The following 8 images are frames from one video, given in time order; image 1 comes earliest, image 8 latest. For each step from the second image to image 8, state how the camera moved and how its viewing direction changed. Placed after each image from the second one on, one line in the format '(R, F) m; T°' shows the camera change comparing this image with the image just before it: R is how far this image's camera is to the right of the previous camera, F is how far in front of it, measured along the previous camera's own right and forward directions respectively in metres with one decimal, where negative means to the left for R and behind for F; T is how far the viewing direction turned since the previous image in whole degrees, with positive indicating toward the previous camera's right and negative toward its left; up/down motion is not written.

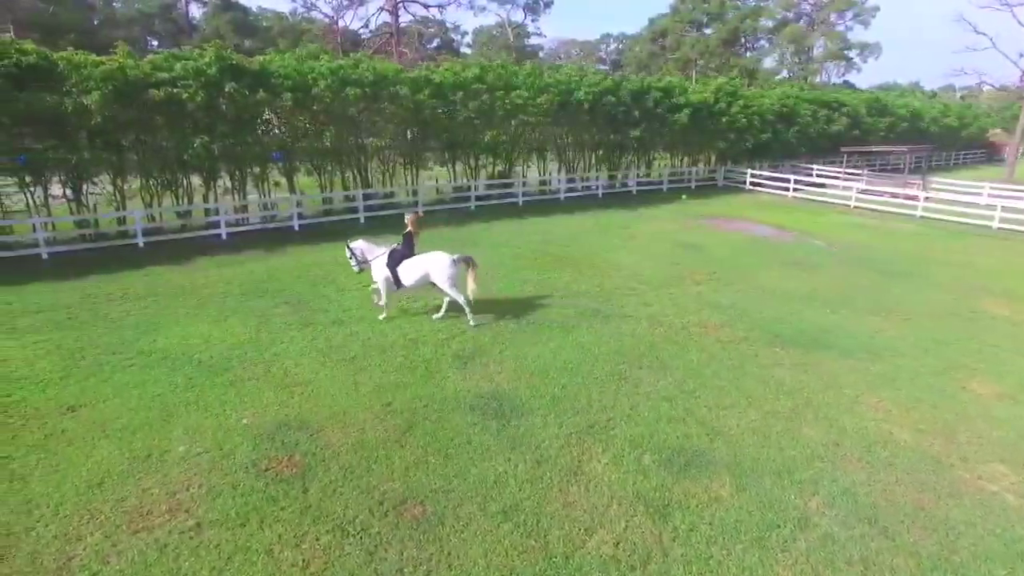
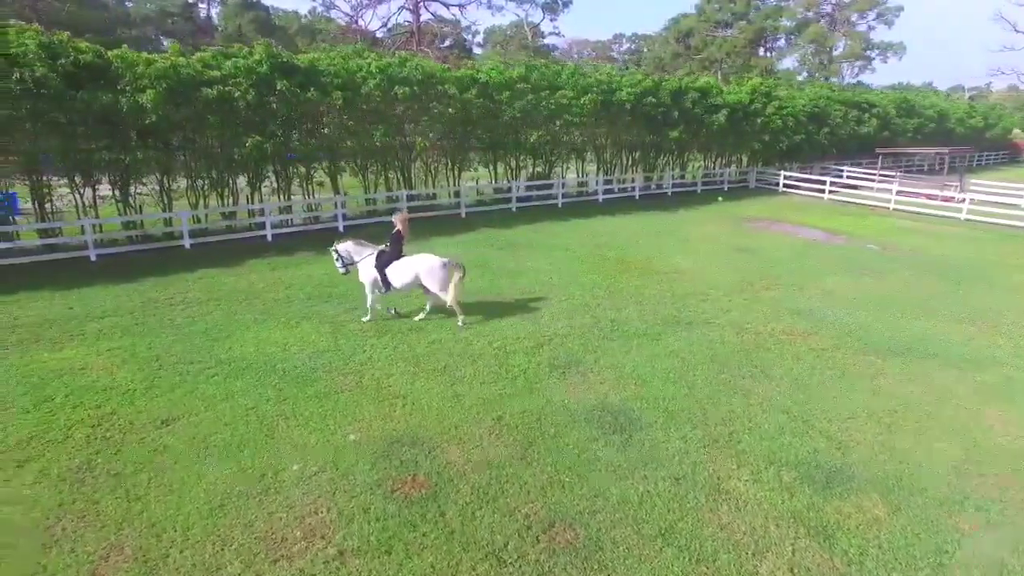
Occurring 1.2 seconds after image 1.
(-1.4, +0.4) m; 0°
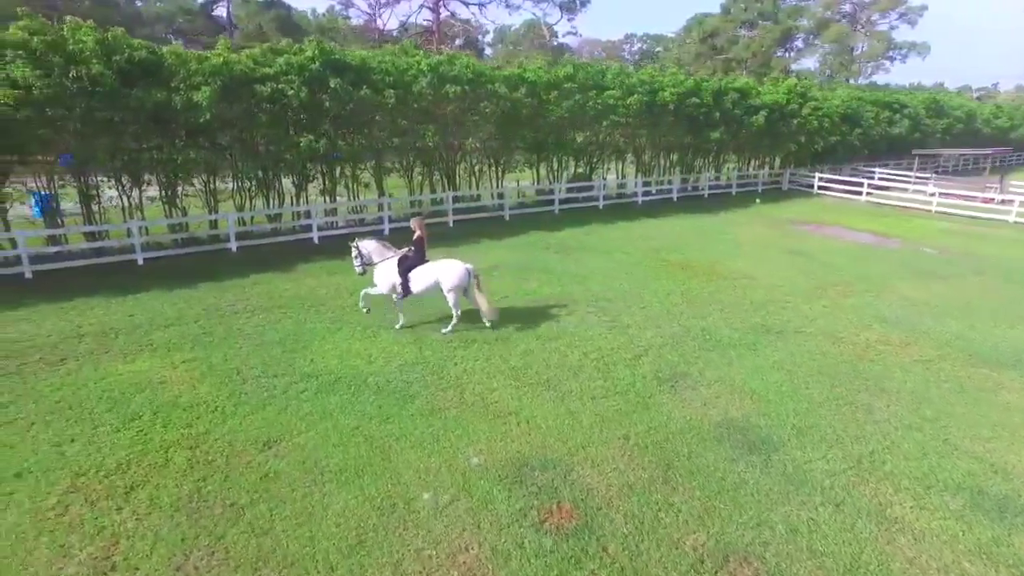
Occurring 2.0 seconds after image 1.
(-1.5, +0.5) m; 0°
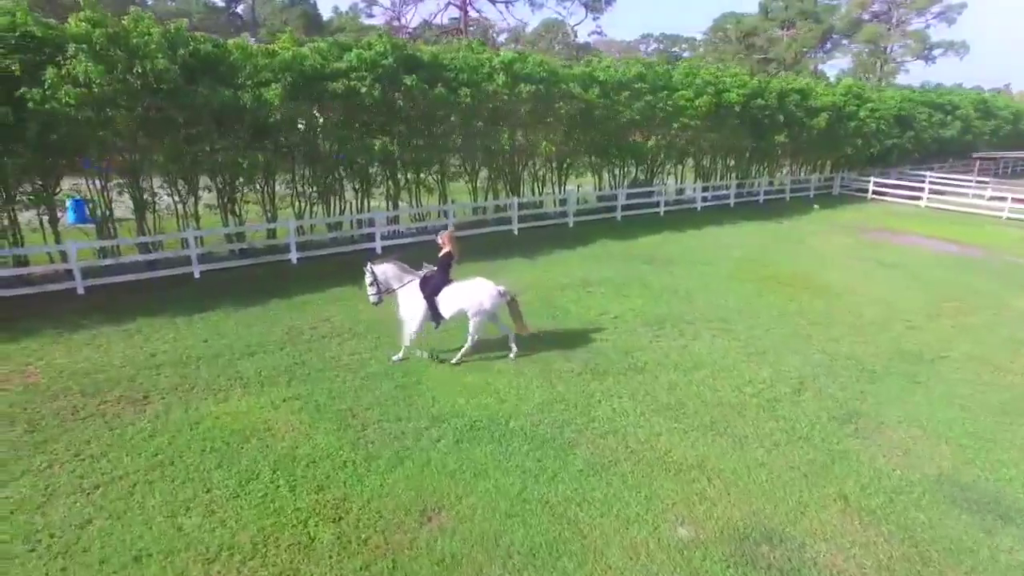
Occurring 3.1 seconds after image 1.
(-1.9, +1.2) m; 0°
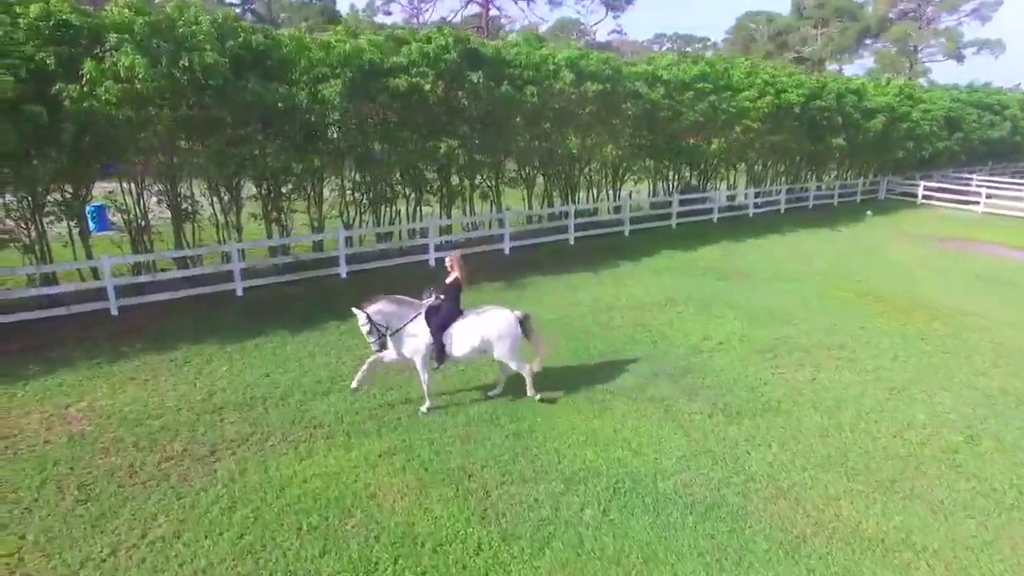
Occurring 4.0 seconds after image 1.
(-1.4, +1.3) m; 0°
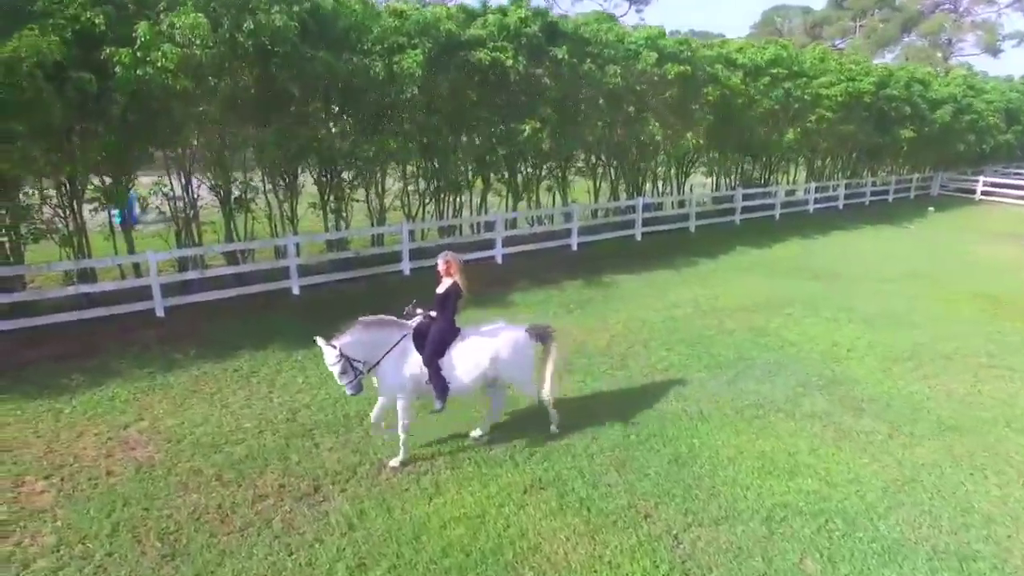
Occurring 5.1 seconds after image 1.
(-1.4, +1.2) m; 0°
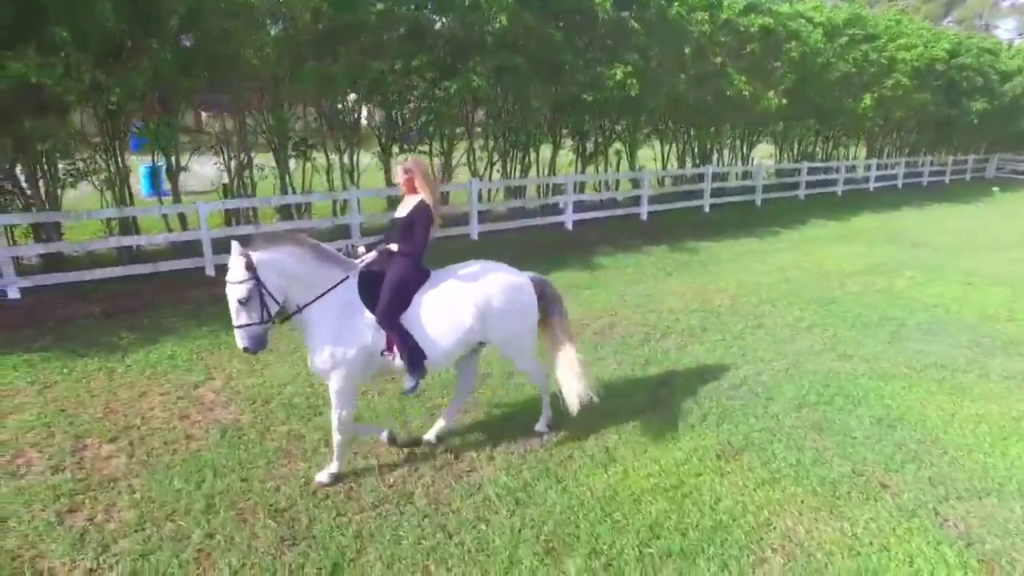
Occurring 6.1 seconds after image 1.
(-1.2, +1.1) m; 0°
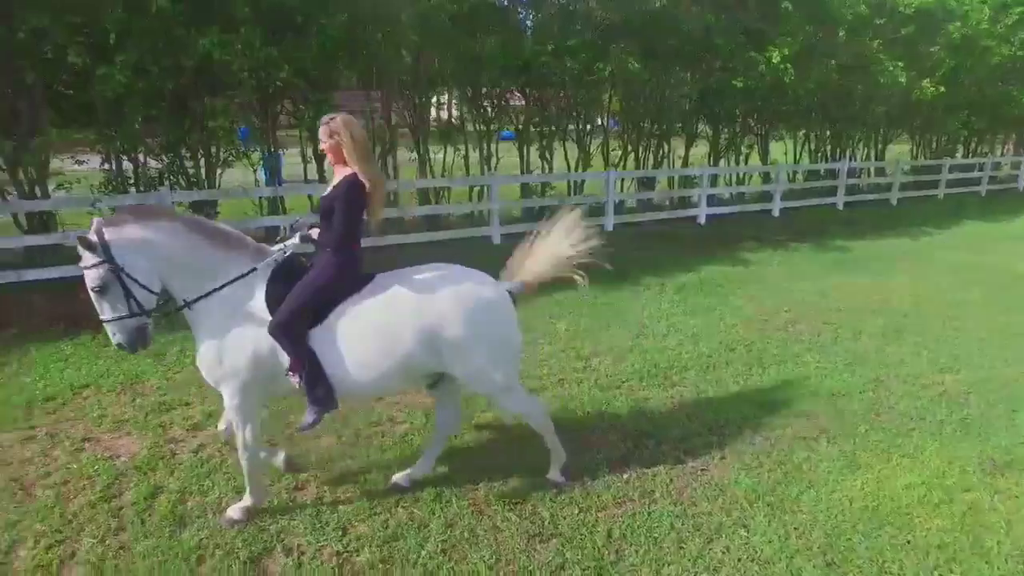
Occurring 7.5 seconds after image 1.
(-0.9, +0.3) m; -6°
